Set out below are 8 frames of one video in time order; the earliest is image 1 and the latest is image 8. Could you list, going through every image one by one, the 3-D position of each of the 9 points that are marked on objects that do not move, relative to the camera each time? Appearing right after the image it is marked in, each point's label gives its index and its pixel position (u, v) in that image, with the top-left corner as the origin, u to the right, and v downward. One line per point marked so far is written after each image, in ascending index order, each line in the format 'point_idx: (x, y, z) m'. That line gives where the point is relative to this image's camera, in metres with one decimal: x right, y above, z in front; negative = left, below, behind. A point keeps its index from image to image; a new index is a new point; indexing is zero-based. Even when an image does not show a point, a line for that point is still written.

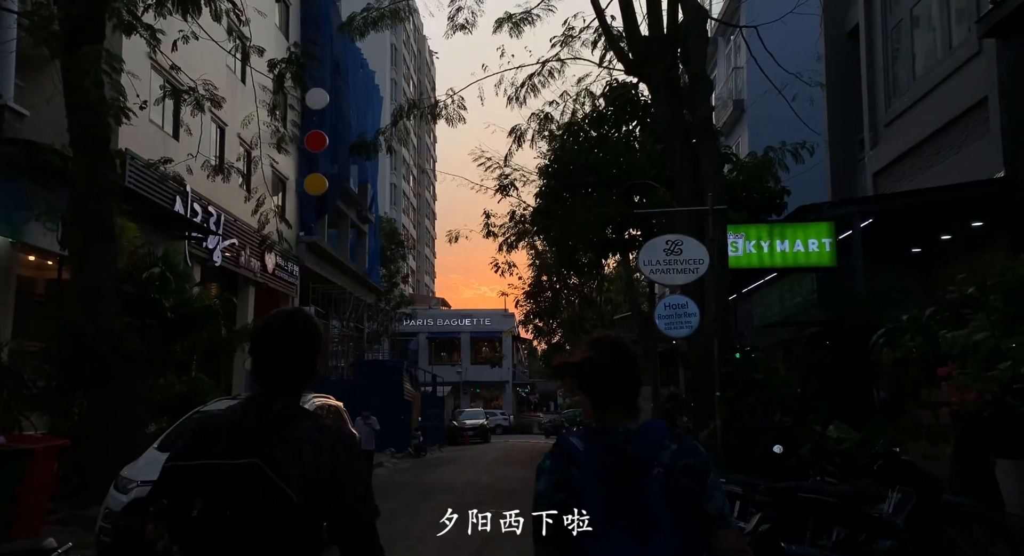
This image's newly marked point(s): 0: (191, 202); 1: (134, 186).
0: (-7.3, +1.7, +19.8) m
1: (-7.4, +1.8, +16.9) m
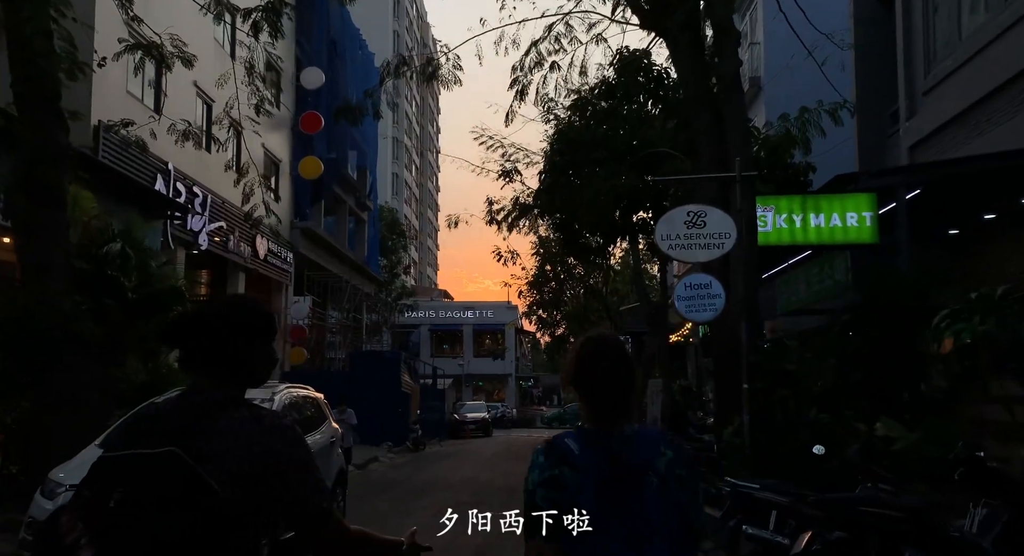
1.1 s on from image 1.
0: (-7.2, +2.1, +18.6) m
1: (-7.4, +2.2, +15.8) m
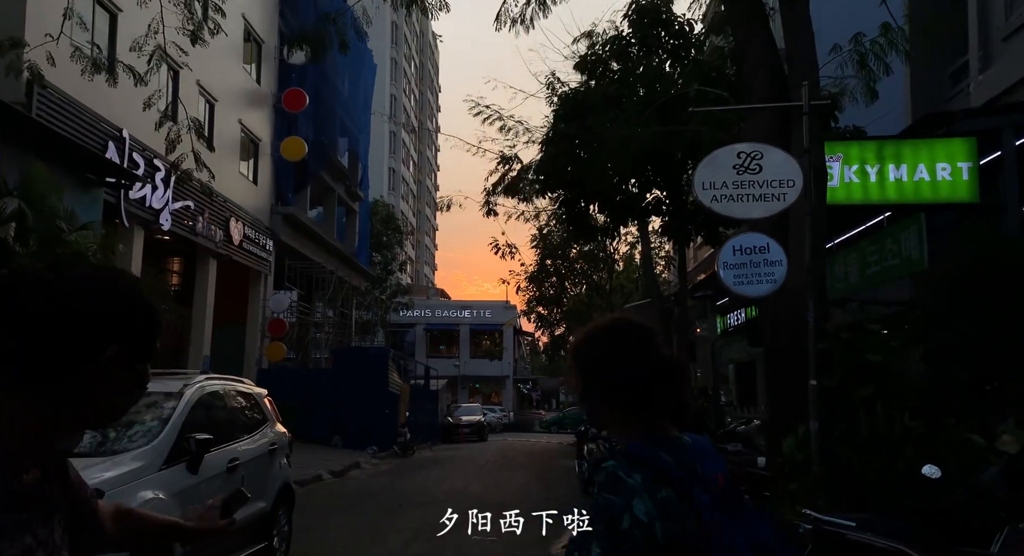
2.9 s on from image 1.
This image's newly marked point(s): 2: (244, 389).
0: (-7.3, +2.4, +16.5) m
1: (-7.4, +2.5, +13.7) m
2: (-2.4, -1.0, +7.7) m
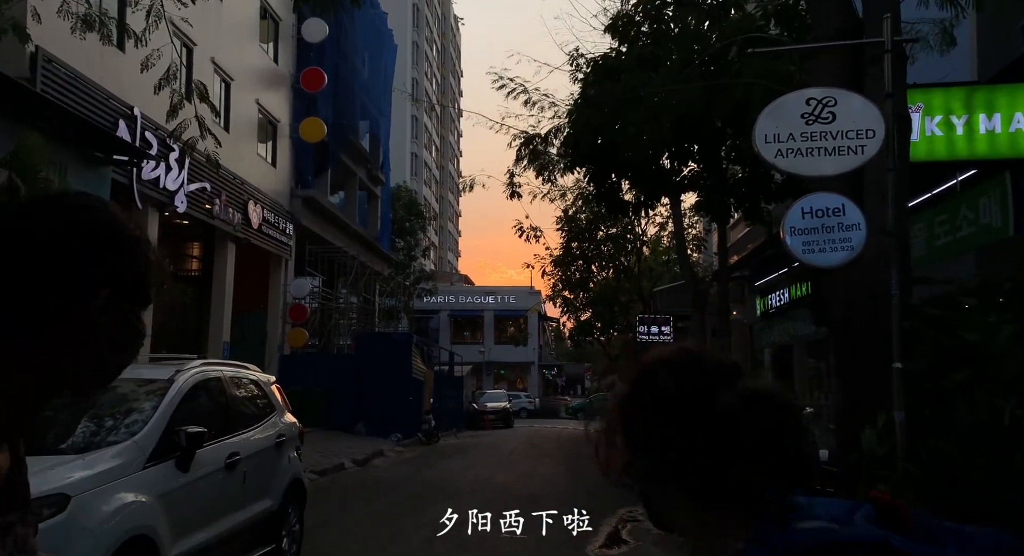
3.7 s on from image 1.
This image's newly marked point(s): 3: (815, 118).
0: (-6.8, +2.7, +15.9) m
1: (-7.0, +2.8, +13.1) m
2: (-2.1, -0.8, +6.9) m
3: (+2.0, +1.0, +5.6) m
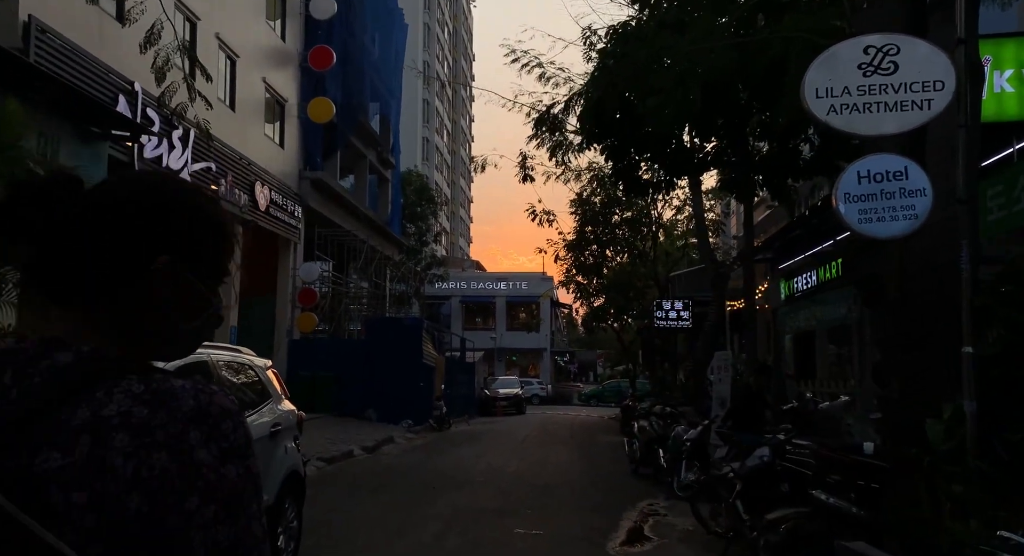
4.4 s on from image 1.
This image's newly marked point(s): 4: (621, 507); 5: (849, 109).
0: (-6.5, +3.1, +15.3) m
1: (-6.8, +3.1, +12.5) m
2: (-2.0, -0.6, +6.4) m
3: (+2.1, +1.2, +5.0) m
4: (+1.4, -2.9, +11.0) m
5: (+1.9, +1.0, +5.0) m
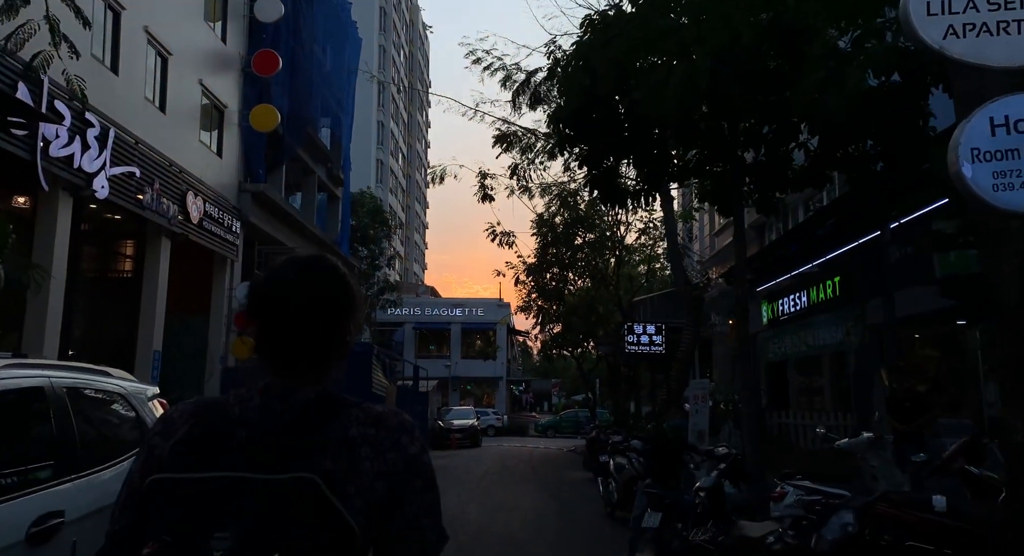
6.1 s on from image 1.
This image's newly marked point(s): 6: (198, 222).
0: (-7.1, +2.8, +13.4) m
1: (-7.2, +2.9, +10.6) m
2: (-2.1, -0.6, +4.6) m
3: (+2.0, +1.2, +3.5) m
4: (+1.0, -3.1, +9.3) m
5: (+1.9, +1.0, +3.5) m
6: (-7.2, +1.3, +19.9) m
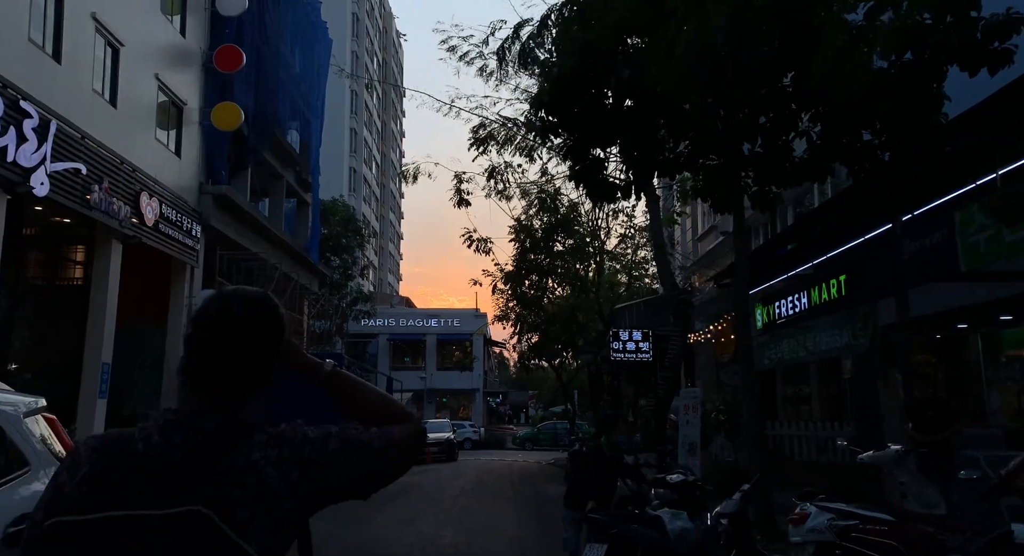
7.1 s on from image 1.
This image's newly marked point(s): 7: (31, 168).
0: (-7.5, +2.8, +12.2) m
1: (-7.5, +2.9, +9.3) m
2: (-2.2, -0.5, +3.4) m
3: (+2.0, +1.4, +2.5) m
4: (+0.8, -3.0, +8.2) m
5: (+1.8, +1.1, +2.5) m
6: (-7.7, +1.1, +18.6) m
7: (-7.6, +1.7, +13.6) m
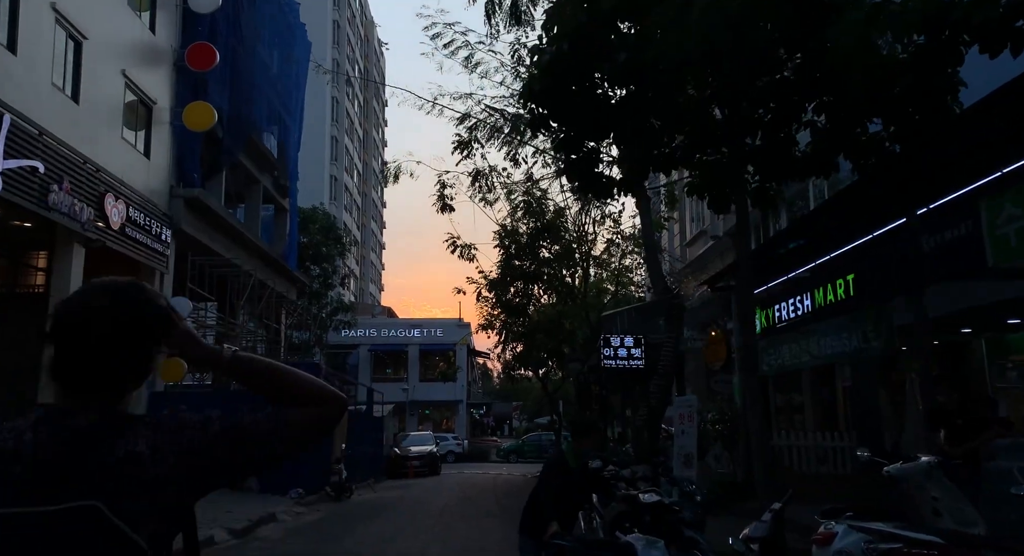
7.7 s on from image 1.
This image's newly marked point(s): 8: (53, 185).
0: (-7.6, +2.7, +11.3) m
1: (-7.6, +2.9, +8.4) m
2: (-2.2, -0.4, +2.6) m
3: (+2.0, +1.5, +1.7) m
4: (+0.7, -3.0, +7.4) m
5: (+1.8, +1.3, +1.7) m
6: (-8.0, +1.0, +17.7) m
7: (-7.8, +1.7, +12.7) m
8: (-8.0, +1.6, +15.1) m
